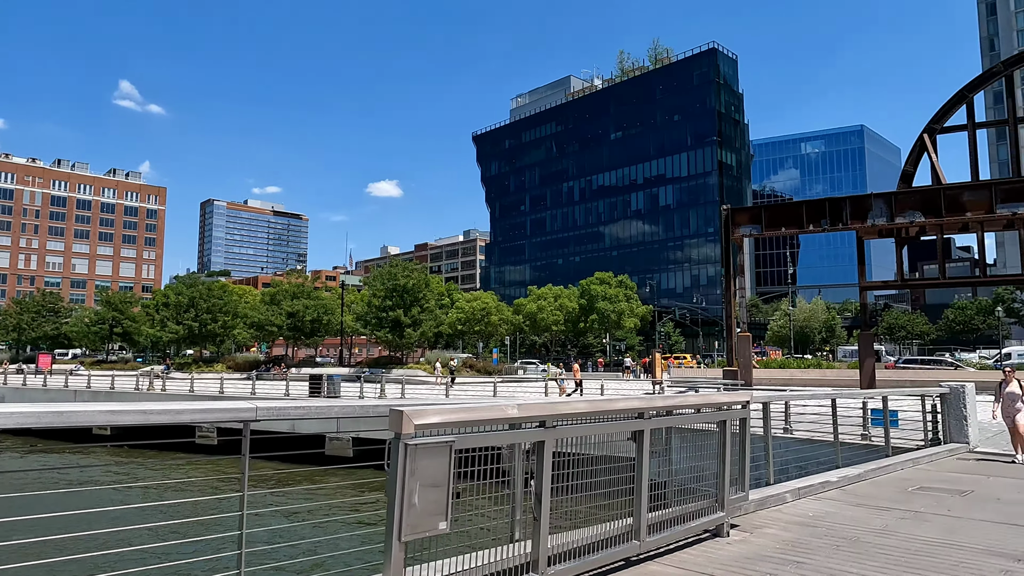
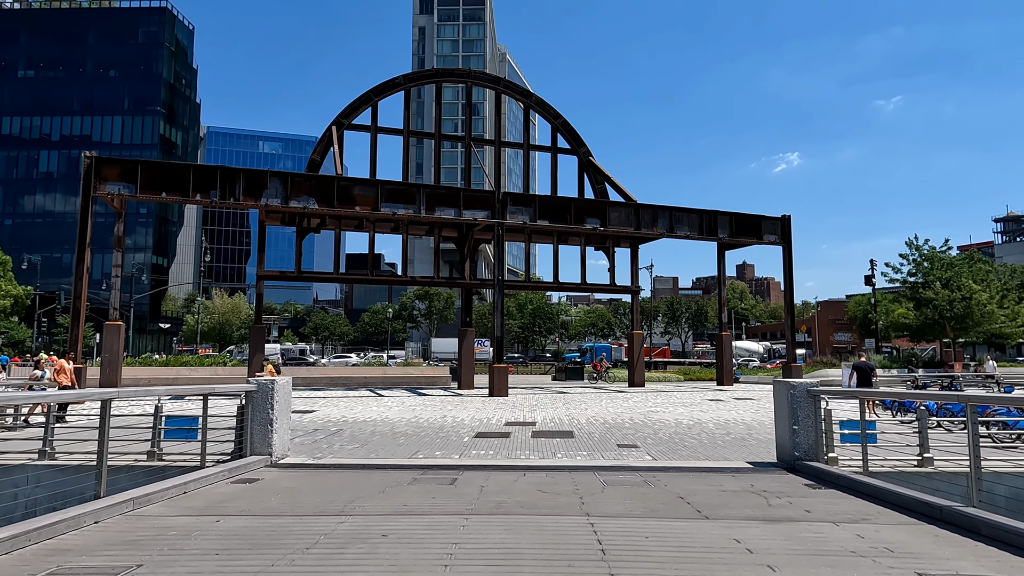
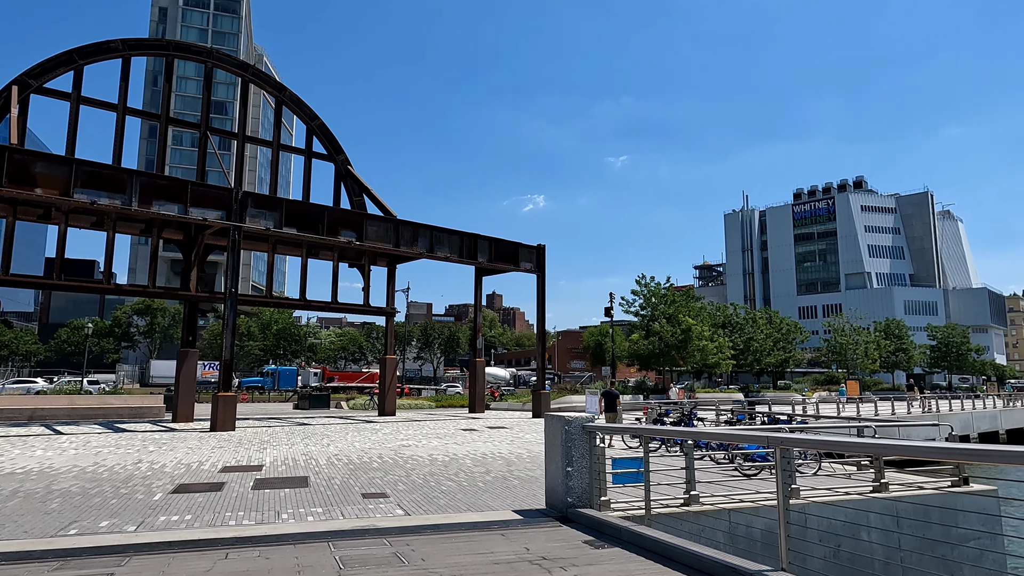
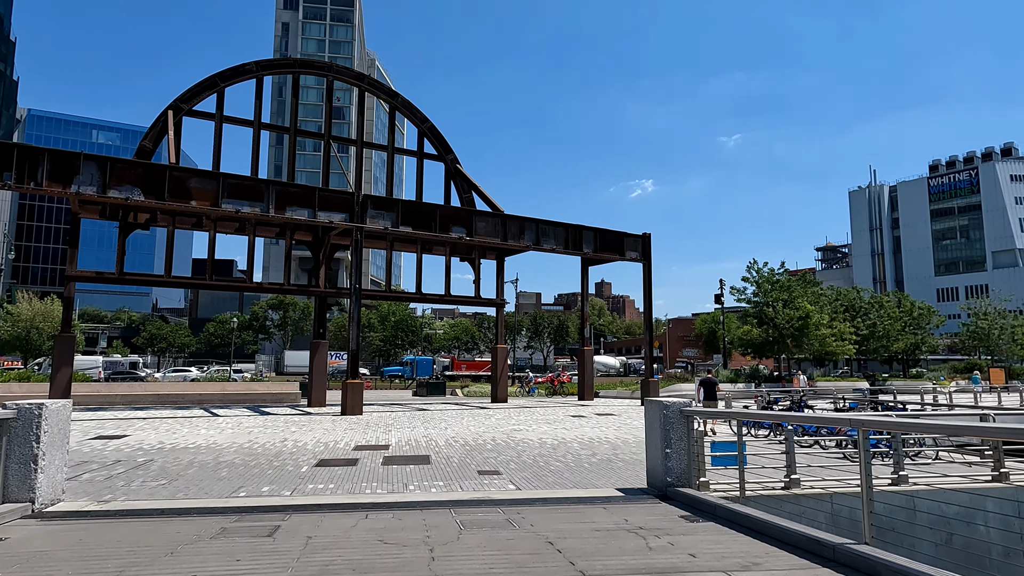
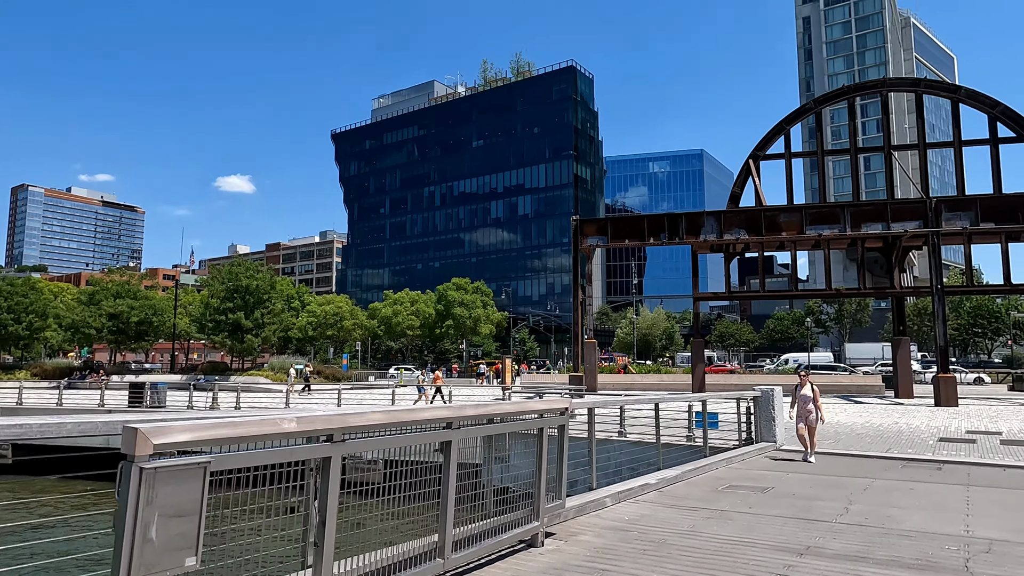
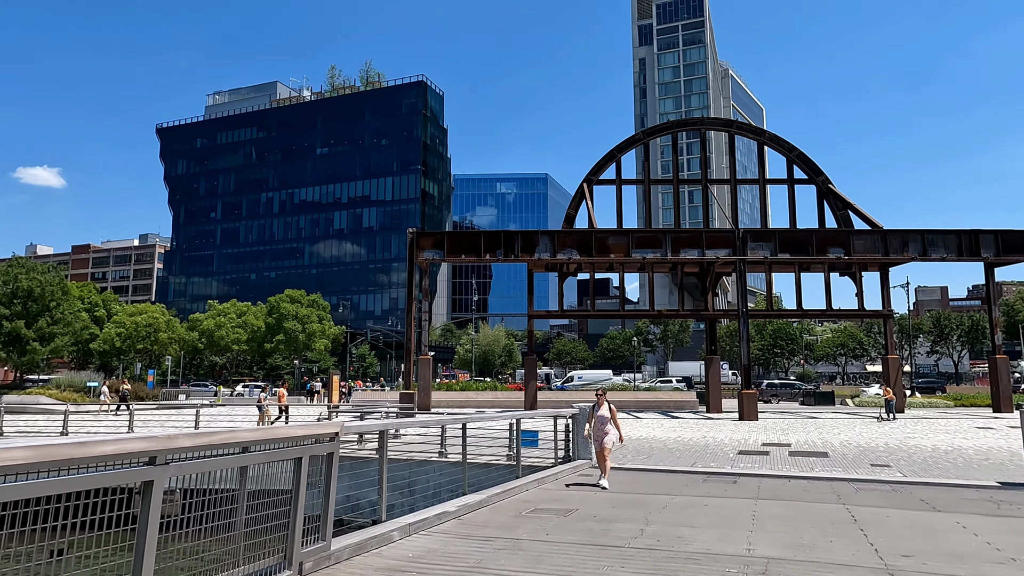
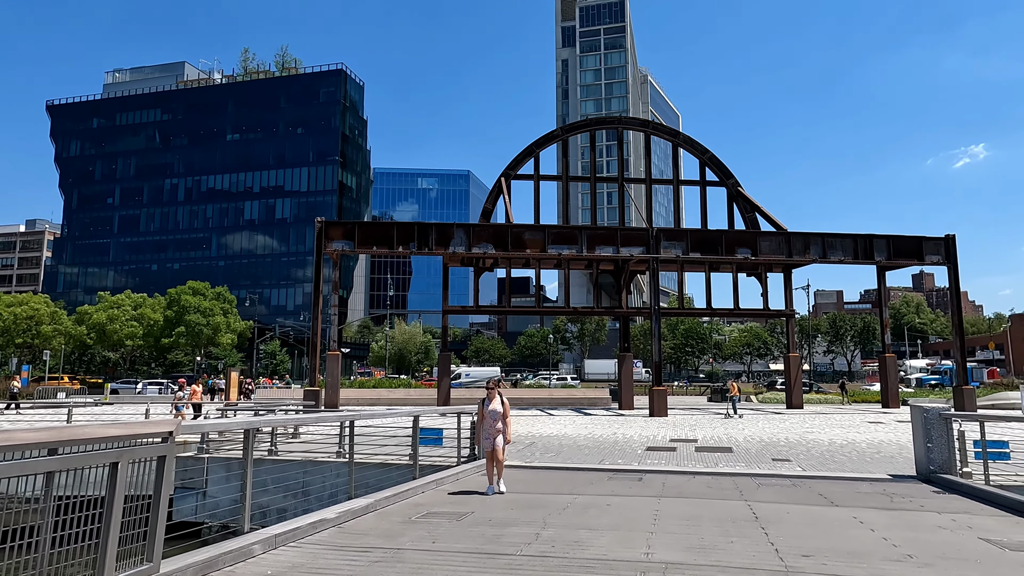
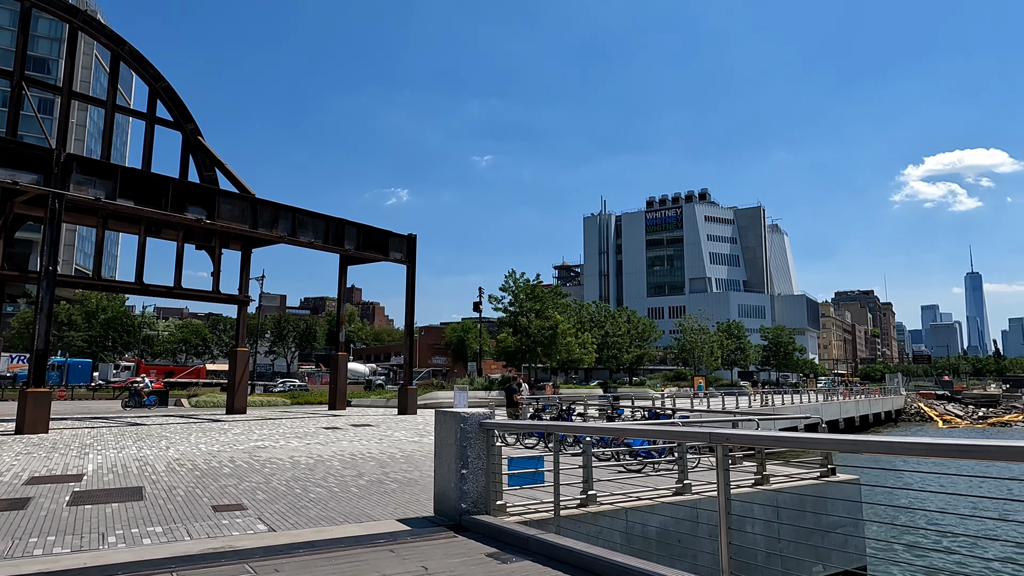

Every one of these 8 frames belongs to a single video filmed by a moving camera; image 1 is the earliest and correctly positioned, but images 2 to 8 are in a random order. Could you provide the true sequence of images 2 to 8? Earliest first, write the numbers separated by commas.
5, 6, 7, 2, 4, 3, 8
